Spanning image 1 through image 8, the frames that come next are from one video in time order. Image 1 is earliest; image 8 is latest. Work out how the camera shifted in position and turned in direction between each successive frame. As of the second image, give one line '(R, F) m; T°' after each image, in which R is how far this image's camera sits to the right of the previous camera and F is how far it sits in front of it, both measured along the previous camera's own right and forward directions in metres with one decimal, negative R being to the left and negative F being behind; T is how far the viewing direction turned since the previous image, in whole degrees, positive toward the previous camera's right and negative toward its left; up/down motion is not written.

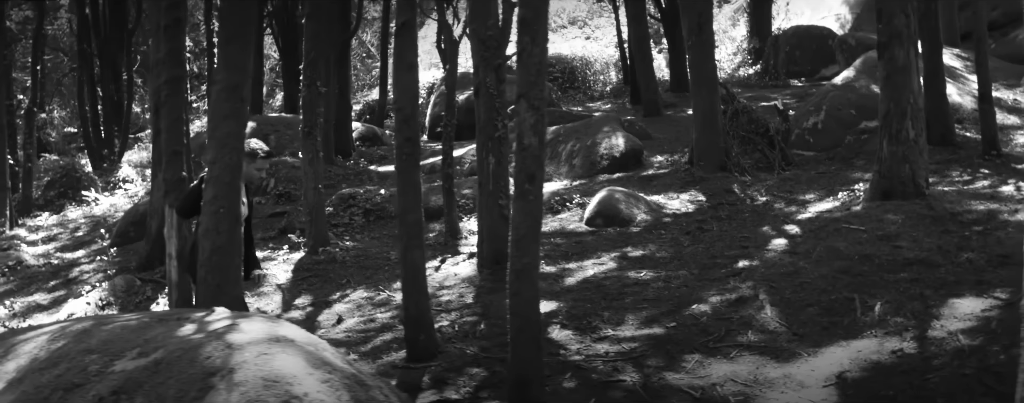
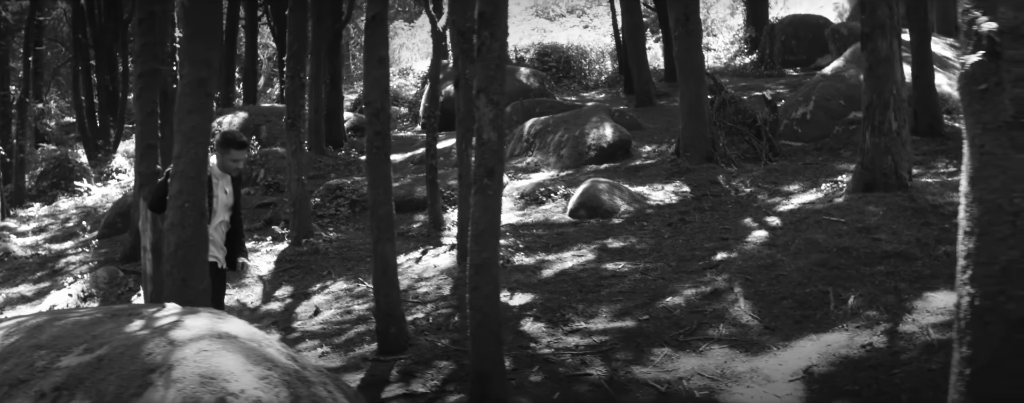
(+0.3, 0.0) m; -1°
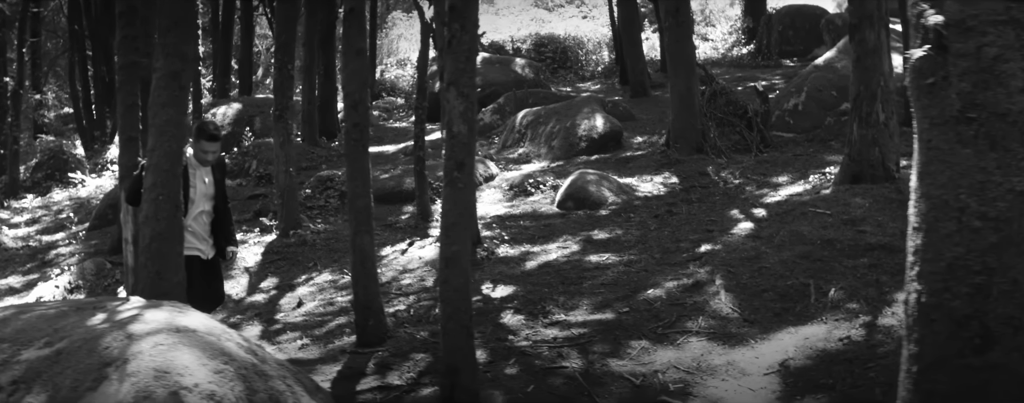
(+0.2, 0.0) m; 0°
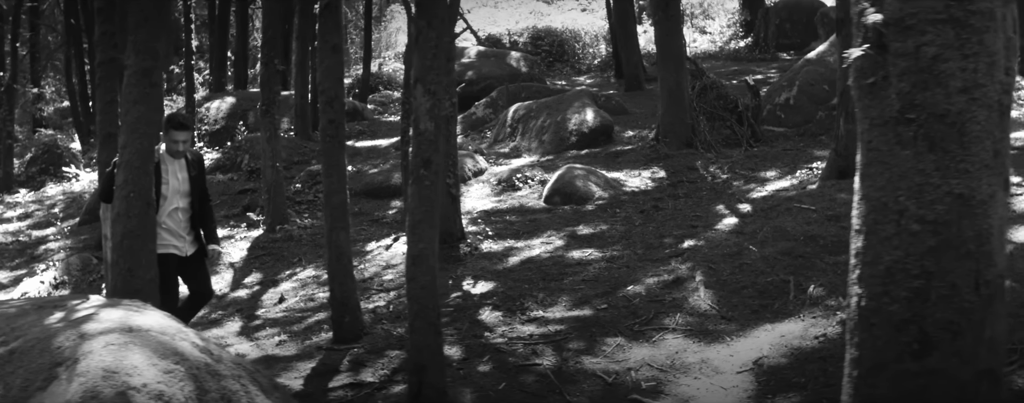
(+0.3, 0.0) m; -1°
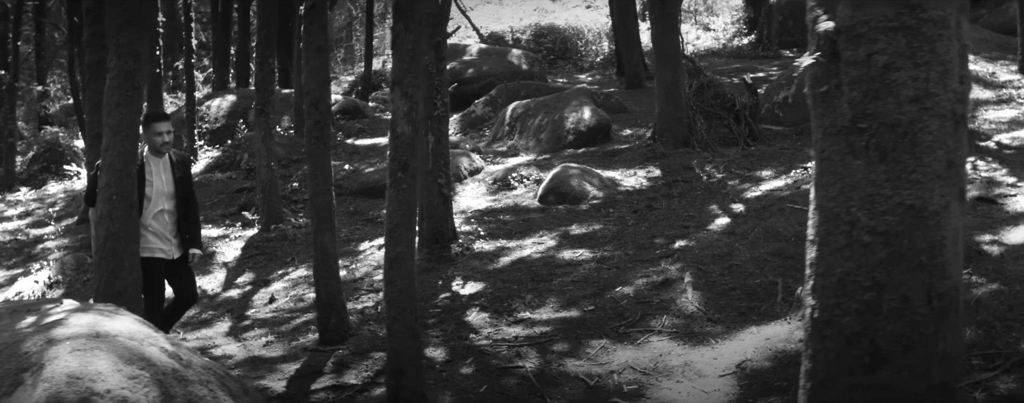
(+0.2, 0.0) m; -1°
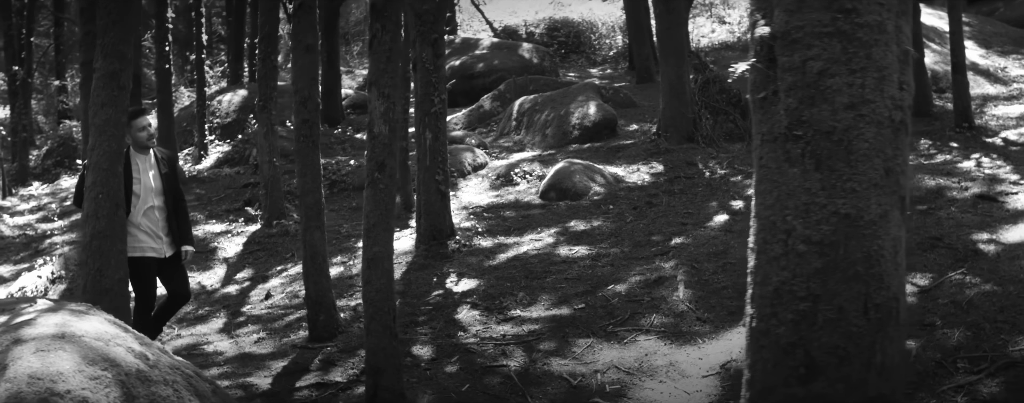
(+0.3, 0.0) m; -2°
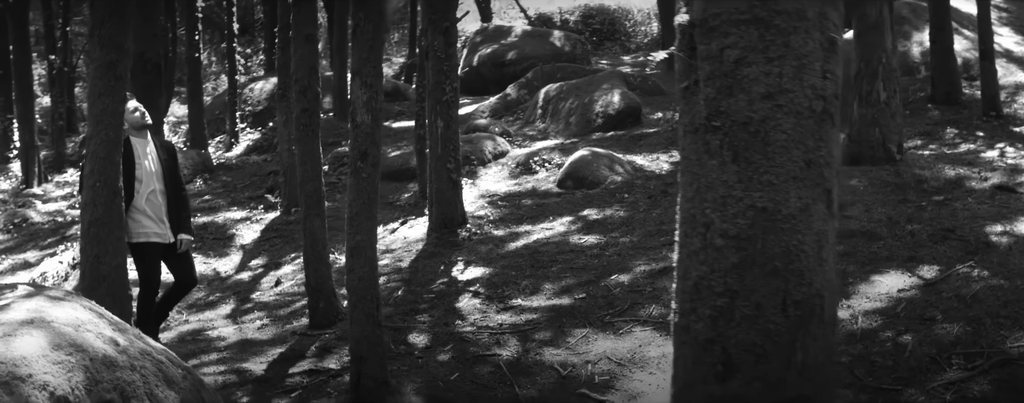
(+0.5, +0.1) m; -3°
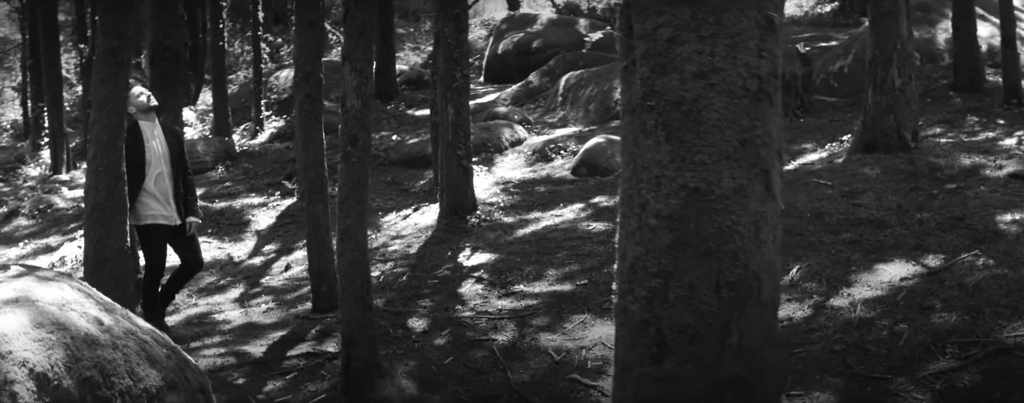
(+0.4, 0.0) m; -3°
